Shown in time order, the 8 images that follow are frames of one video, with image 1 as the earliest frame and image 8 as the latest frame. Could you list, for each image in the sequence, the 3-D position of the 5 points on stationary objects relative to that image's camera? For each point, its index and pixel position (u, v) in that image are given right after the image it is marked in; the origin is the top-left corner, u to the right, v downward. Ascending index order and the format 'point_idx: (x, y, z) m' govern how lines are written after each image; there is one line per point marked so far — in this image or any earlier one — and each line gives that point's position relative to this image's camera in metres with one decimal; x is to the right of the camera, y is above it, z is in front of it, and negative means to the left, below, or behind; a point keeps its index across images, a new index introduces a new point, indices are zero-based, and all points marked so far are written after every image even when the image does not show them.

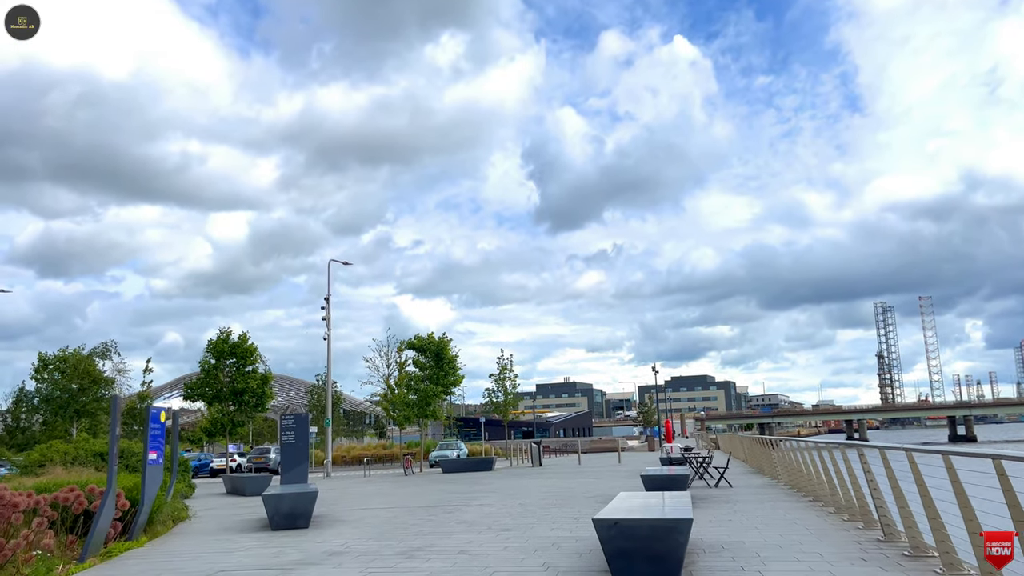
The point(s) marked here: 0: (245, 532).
0: (-4.2, -3.8, +12.8) m
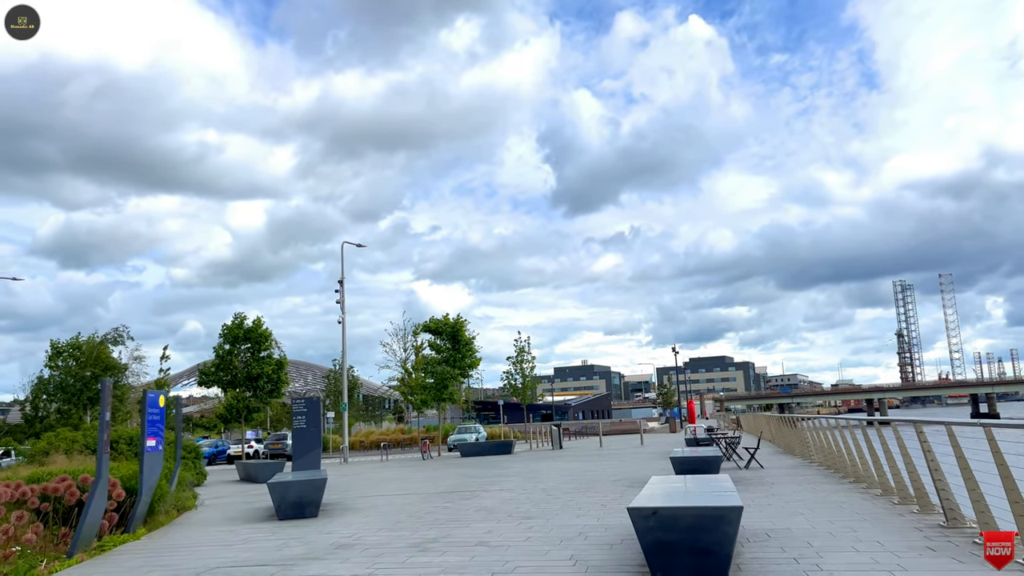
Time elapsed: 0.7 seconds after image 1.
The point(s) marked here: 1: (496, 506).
0: (-3.8, -3.4, +12.1) m
1: (-0.2, -3.2, +12.2) m
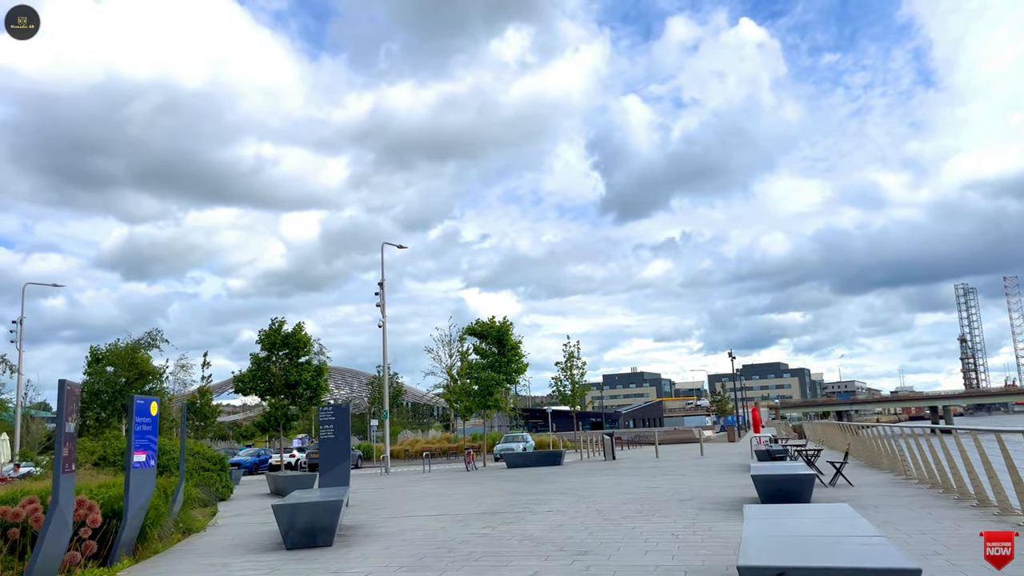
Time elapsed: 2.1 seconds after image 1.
0: (-3.2, -3.3, +10.2) m
1: (+0.4, -3.0, +10.2) m
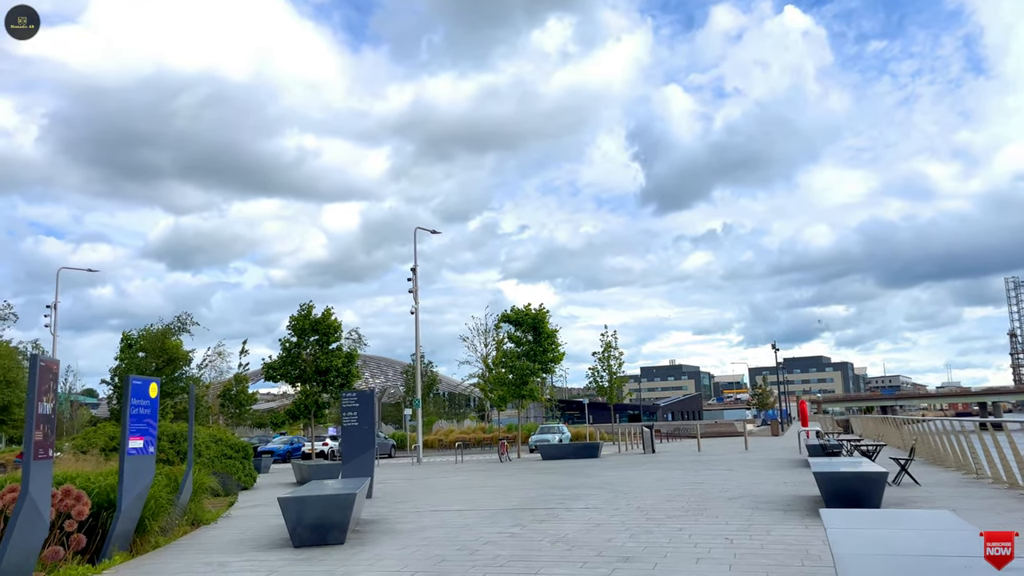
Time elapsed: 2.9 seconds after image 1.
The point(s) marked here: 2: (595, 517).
0: (-2.9, -2.9, +9.3) m
1: (+0.7, -2.7, +9.0) m
2: (+1.1, -3.0, +10.9) m
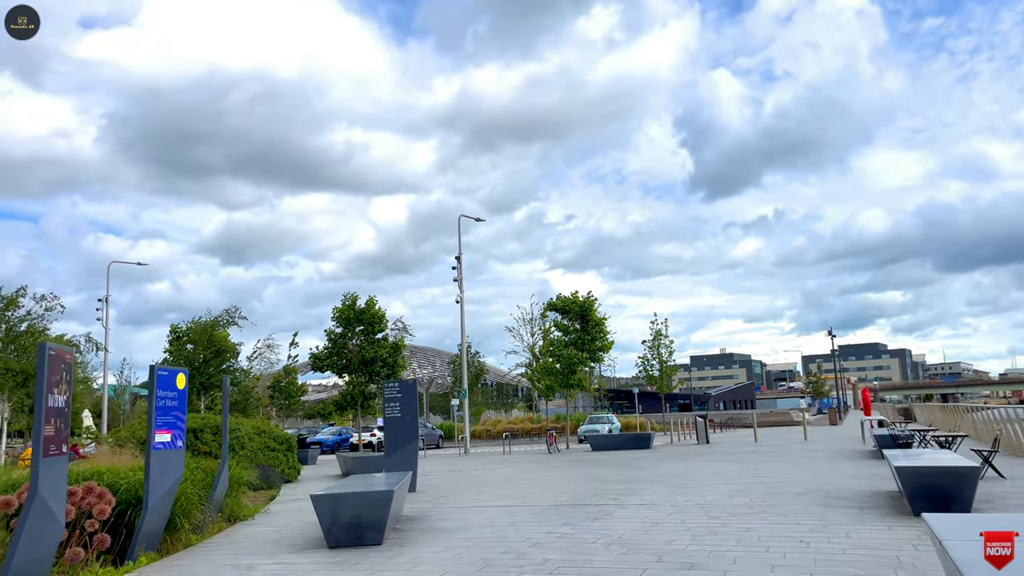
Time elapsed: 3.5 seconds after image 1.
0: (-2.3, -2.8, +8.7) m
1: (+1.2, -2.5, +8.3) m
2: (+1.7, -2.8, +10.1) m
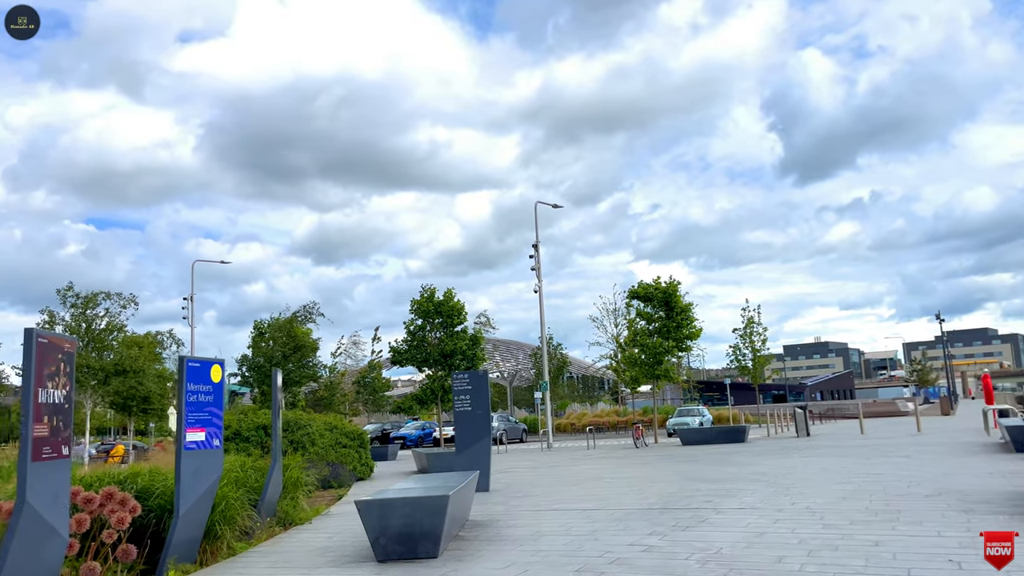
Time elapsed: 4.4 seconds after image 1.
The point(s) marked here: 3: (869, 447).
0: (-1.6, -2.6, +7.7) m
1: (+1.9, -2.2, +6.9) m
2: (+2.5, -2.5, +8.7) m
3: (+8.7, -3.8, +19.9) m
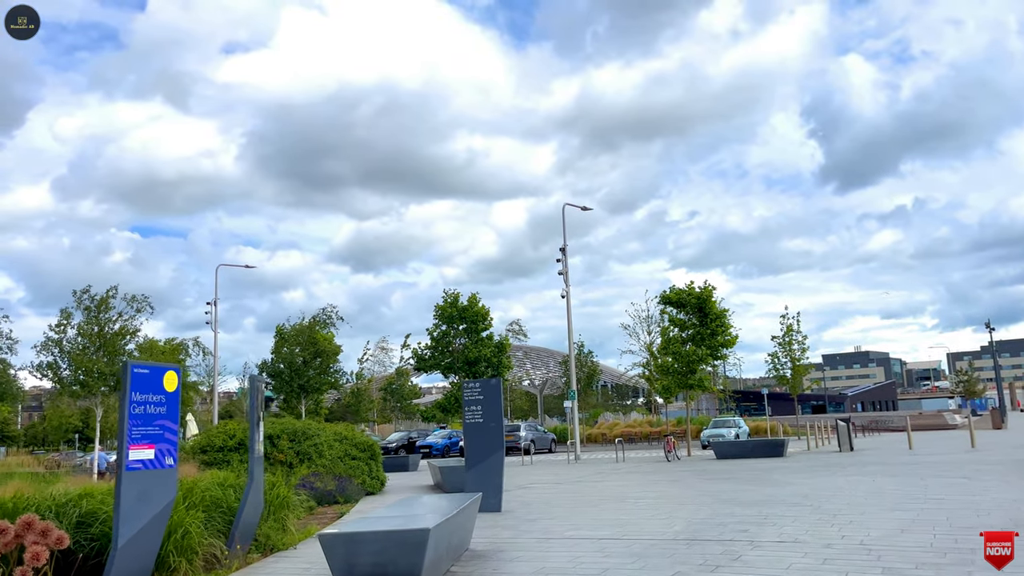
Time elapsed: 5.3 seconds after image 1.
0: (-1.7, -2.5, +6.6) m
1: (+1.8, -2.2, +5.6) m
2: (+2.5, -2.4, +7.3) m
3: (+9.1, -3.9, +18.3) m
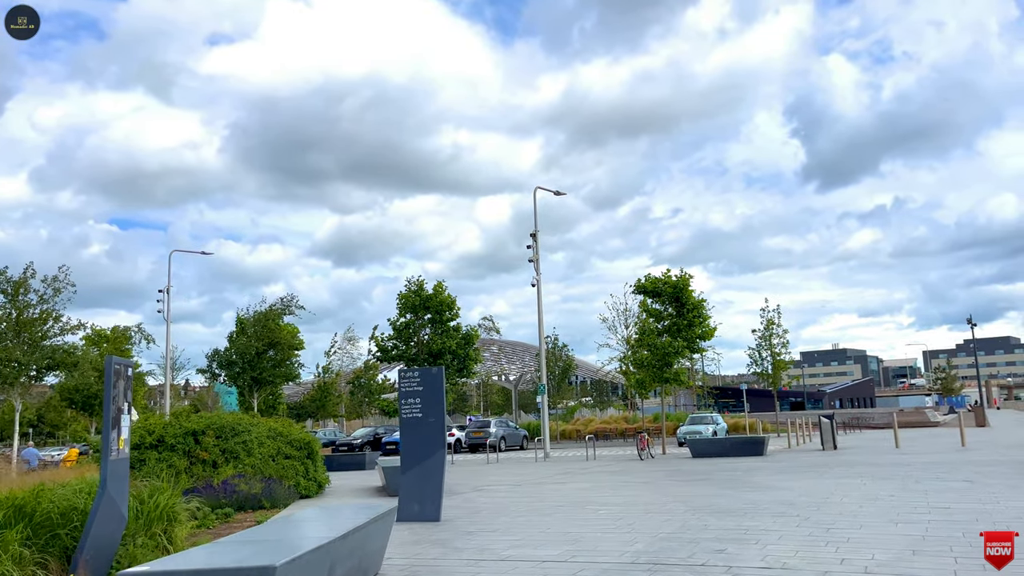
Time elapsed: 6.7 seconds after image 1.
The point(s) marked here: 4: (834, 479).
0: (-2.3, -2.2, +4.7) m
1: (+1.2, -1.9, +3.8) m
2: (+1.9, -2.1, +5.6) m
3: (+8.2, -3.6, +16.7) m
4: (+5.6, -3.4, +14.5) m
